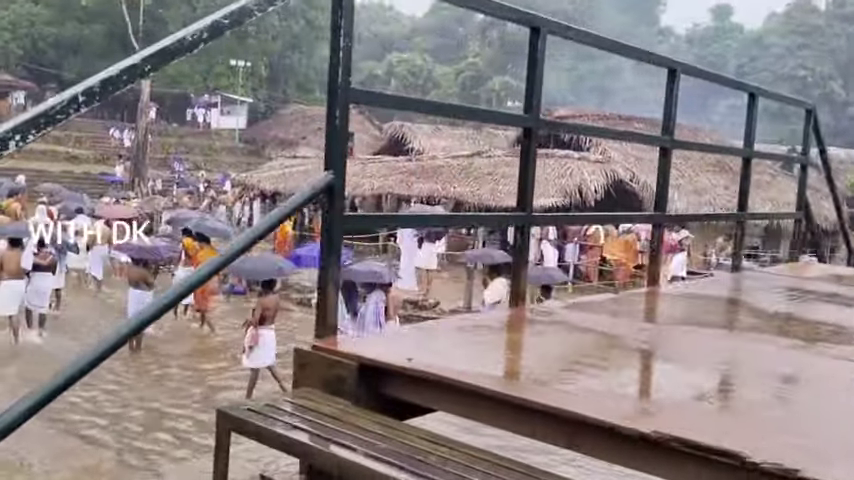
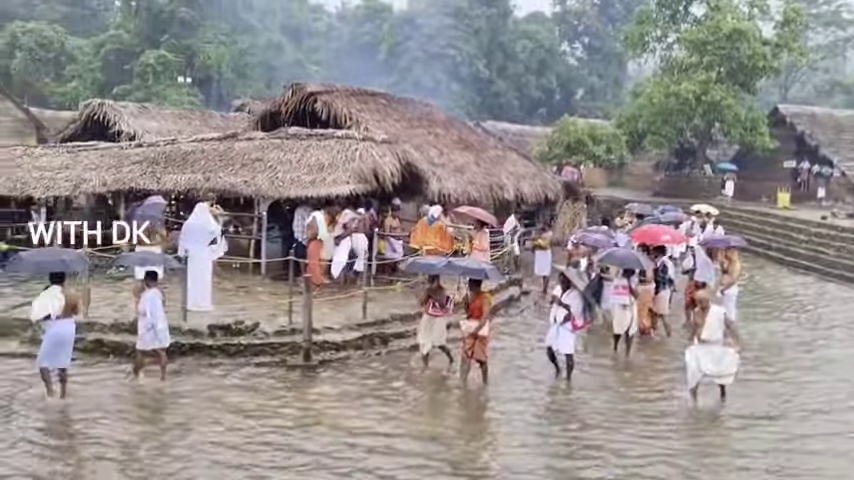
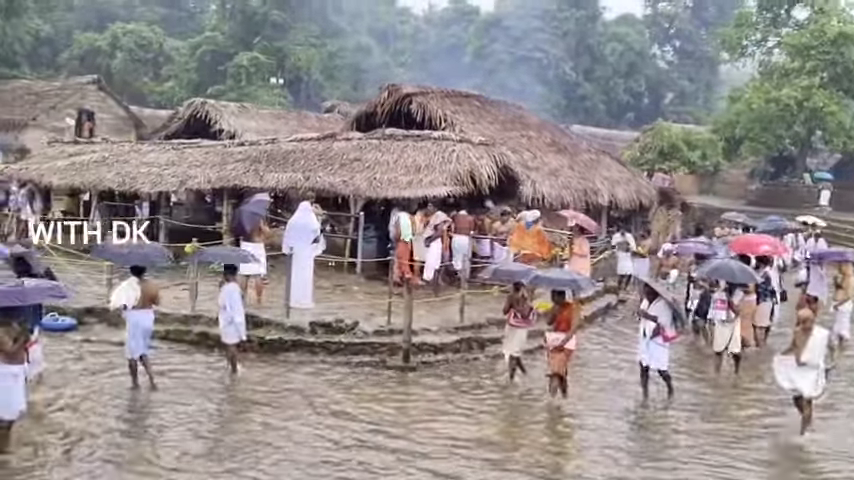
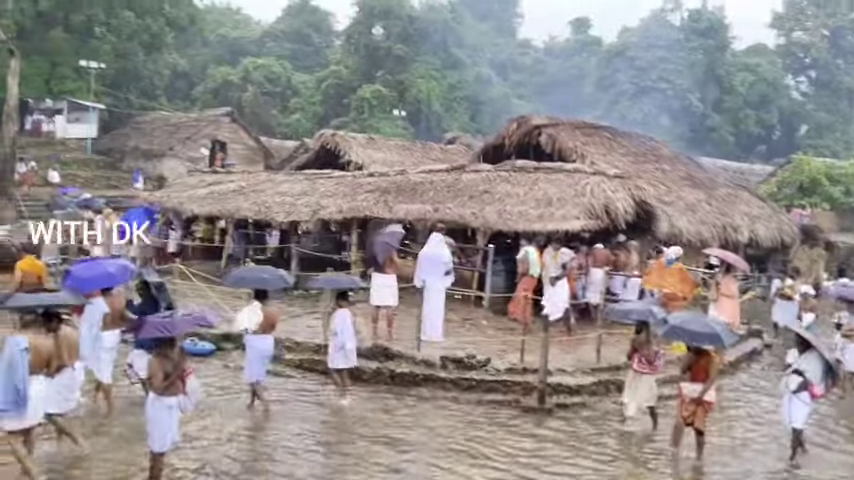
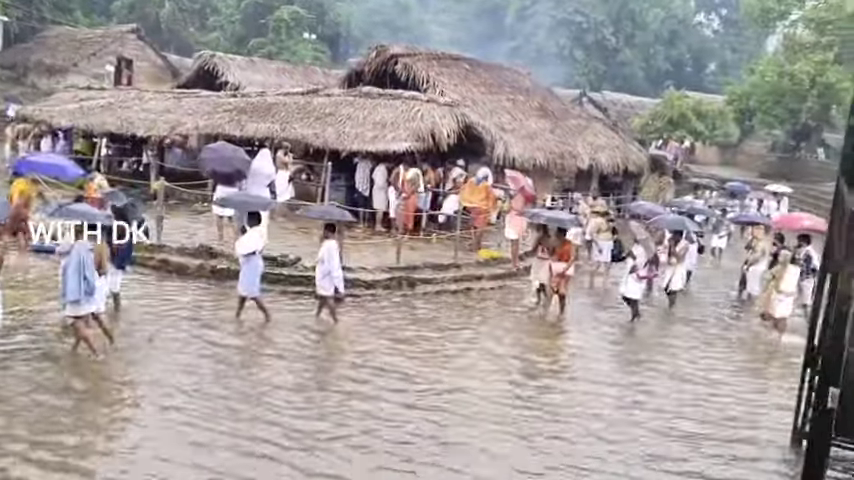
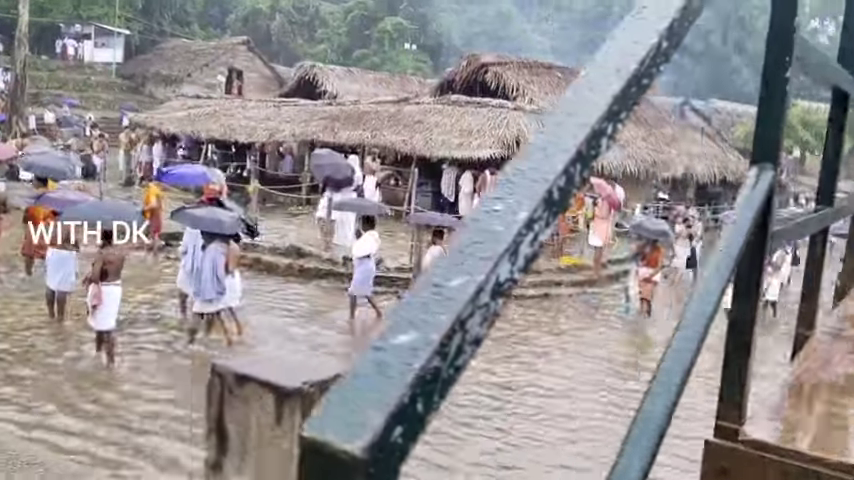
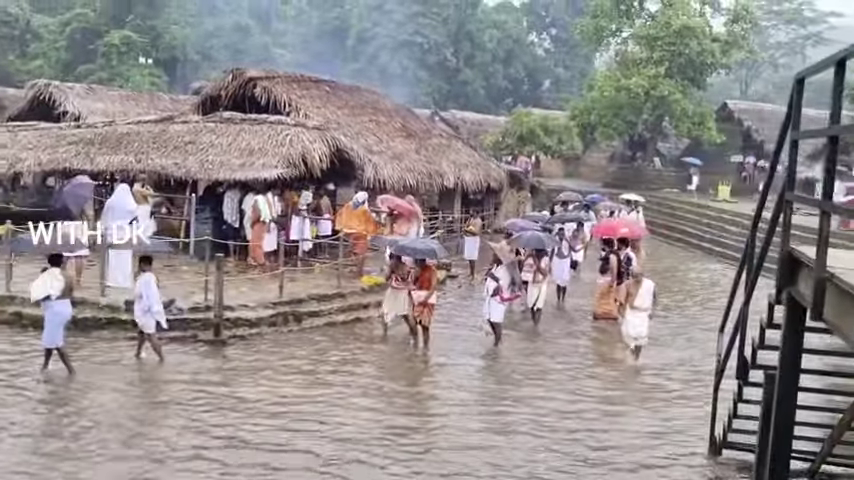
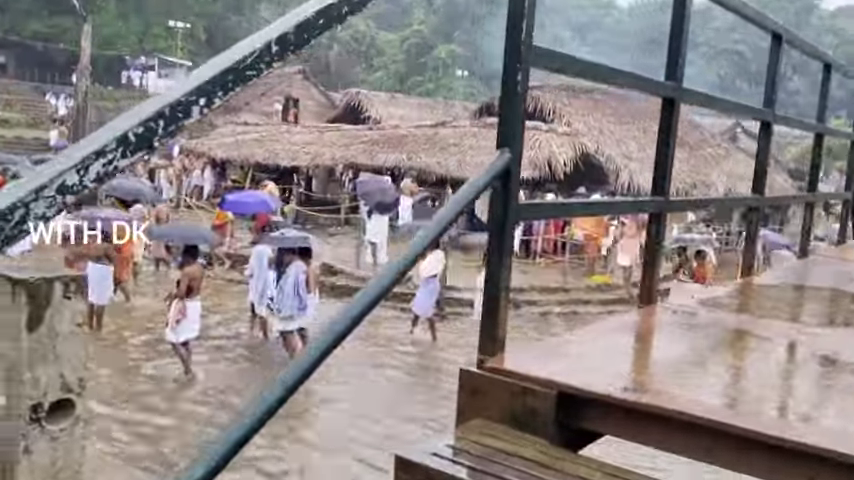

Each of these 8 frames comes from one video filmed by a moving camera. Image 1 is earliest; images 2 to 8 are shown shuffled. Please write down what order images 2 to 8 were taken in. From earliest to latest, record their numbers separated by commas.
8, 6, 5, 7, 2, 3, 4
